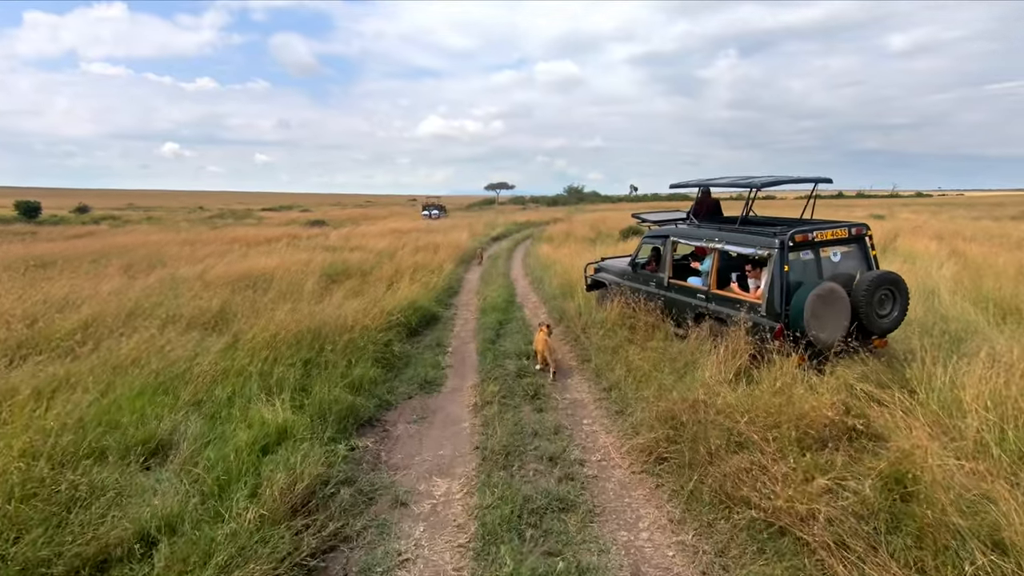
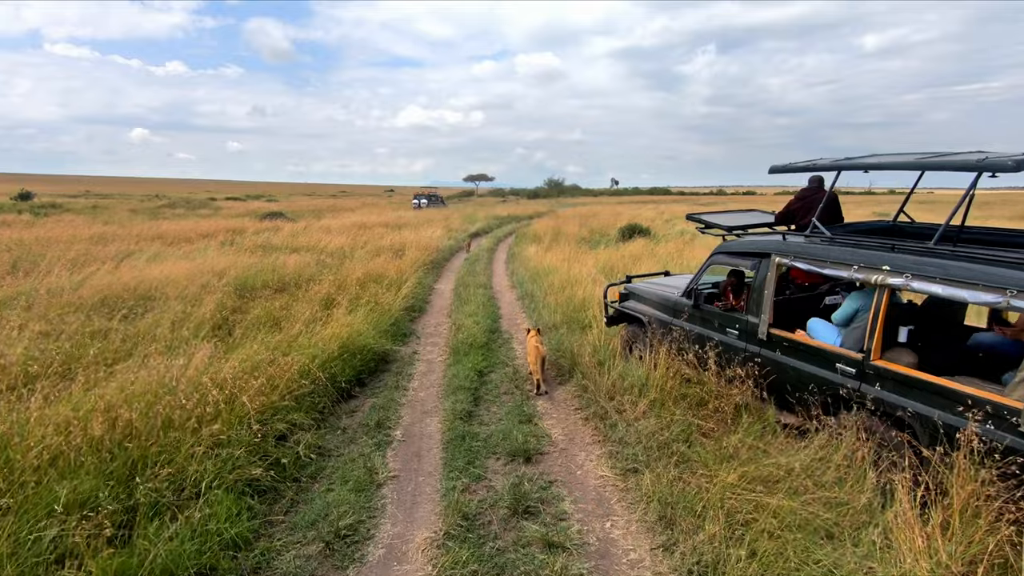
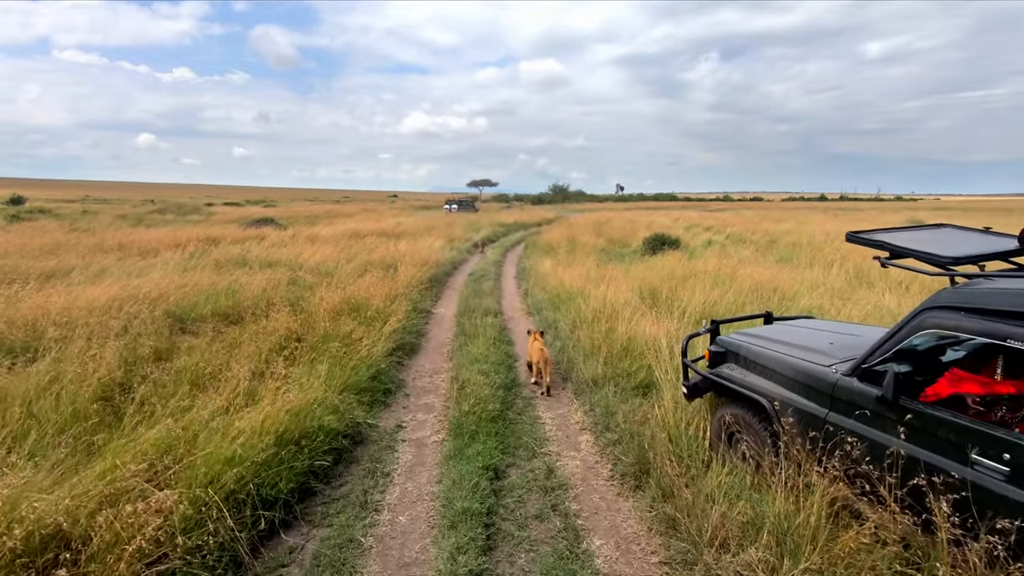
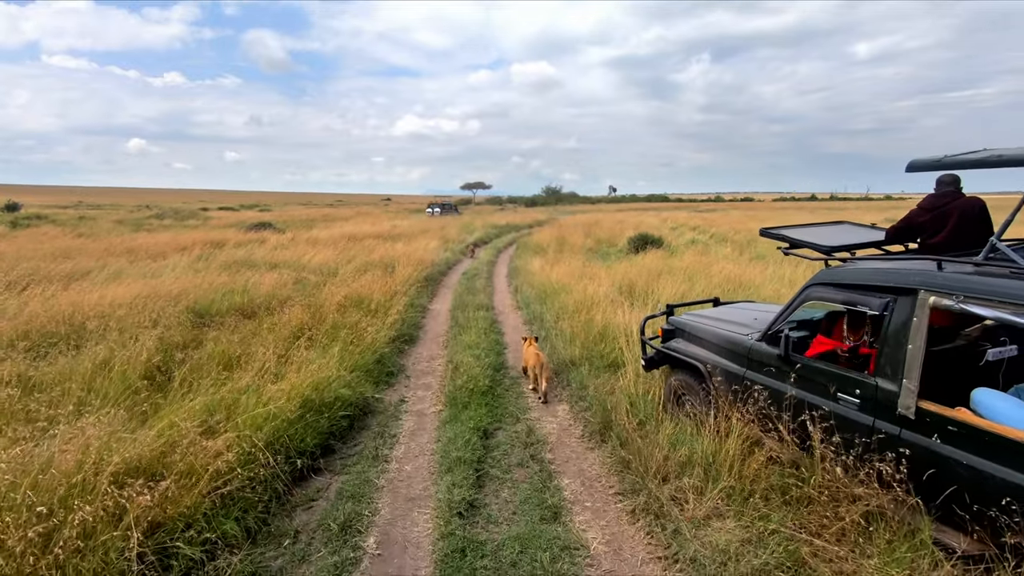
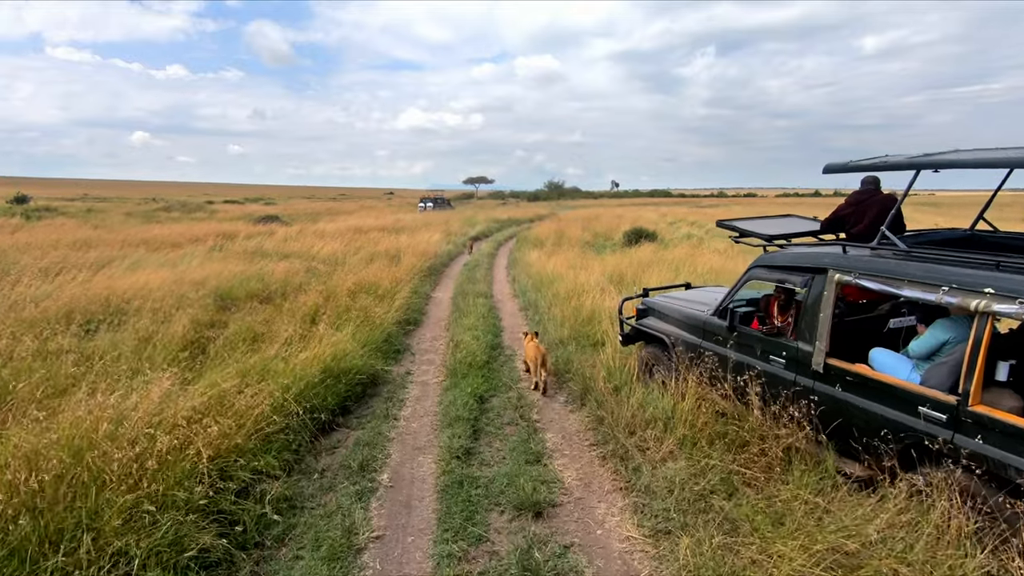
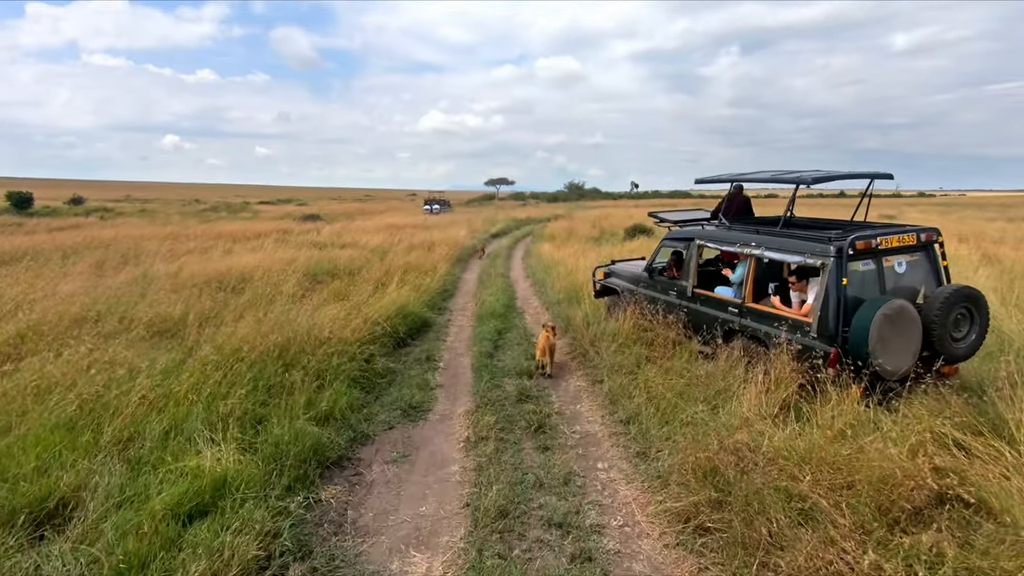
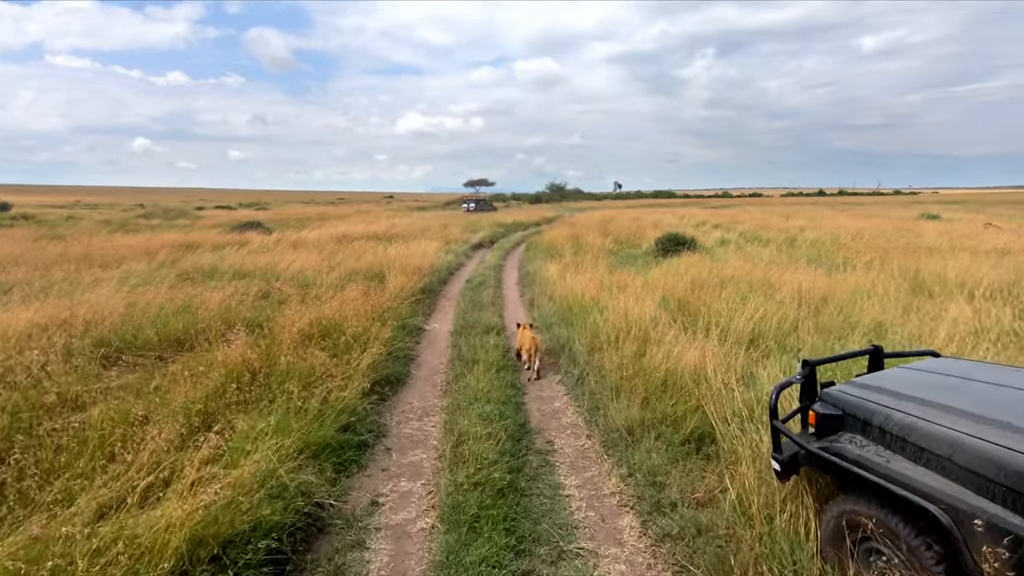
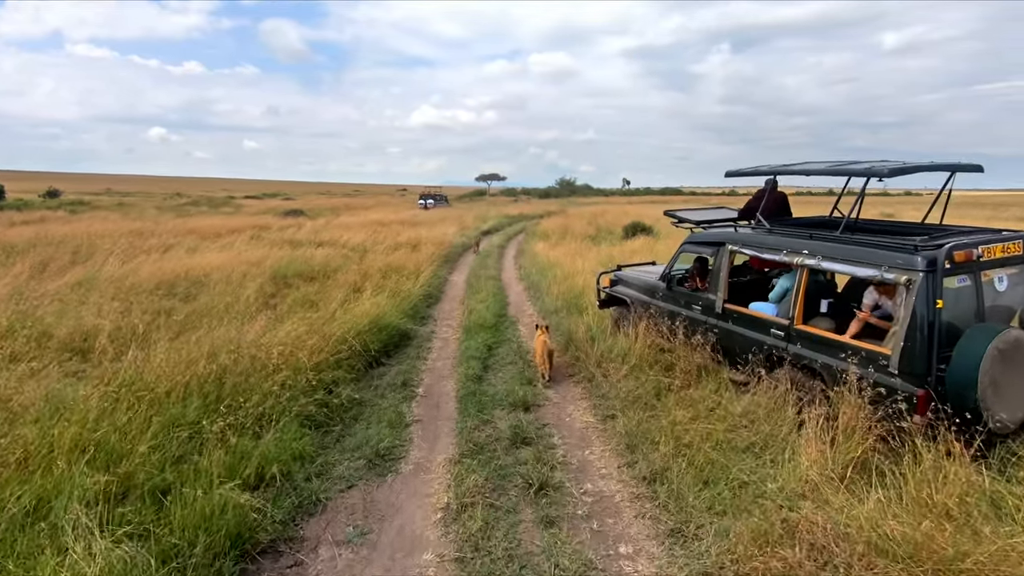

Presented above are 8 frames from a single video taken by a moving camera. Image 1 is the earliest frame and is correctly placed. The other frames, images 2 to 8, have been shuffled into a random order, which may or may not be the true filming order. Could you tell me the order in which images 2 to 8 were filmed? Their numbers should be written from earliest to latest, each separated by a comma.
6, 8, 2, 5, 4, 3, 7
